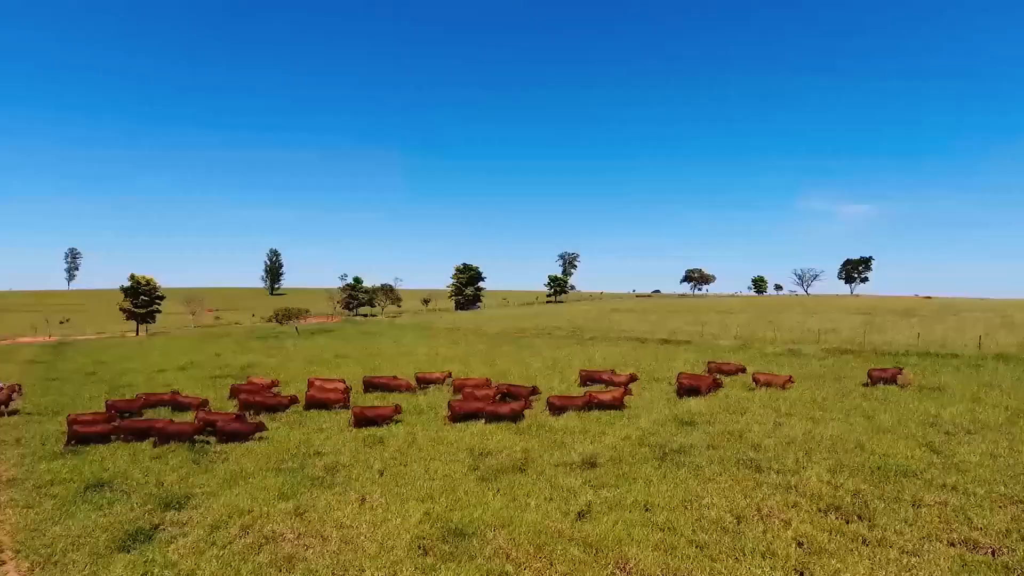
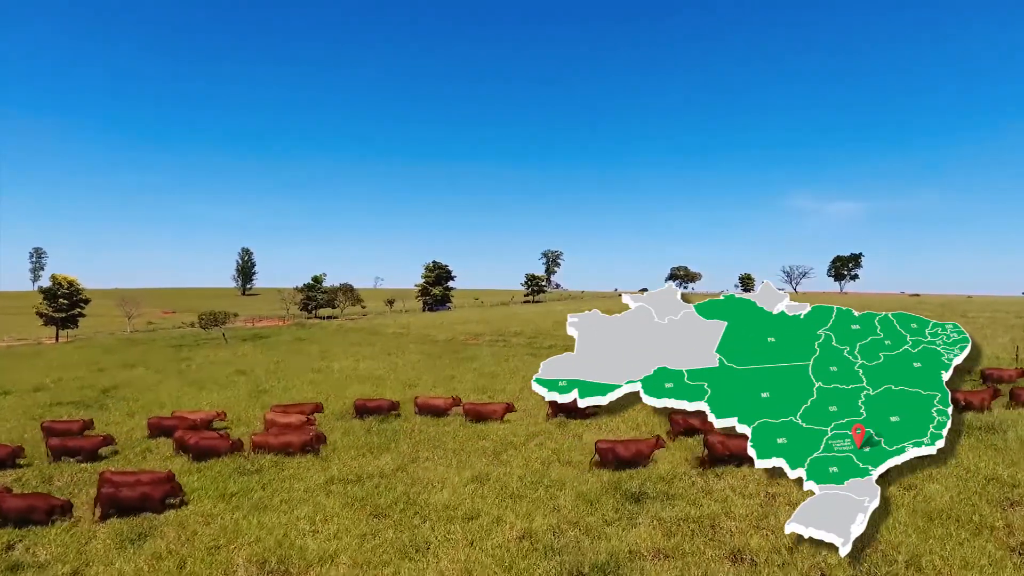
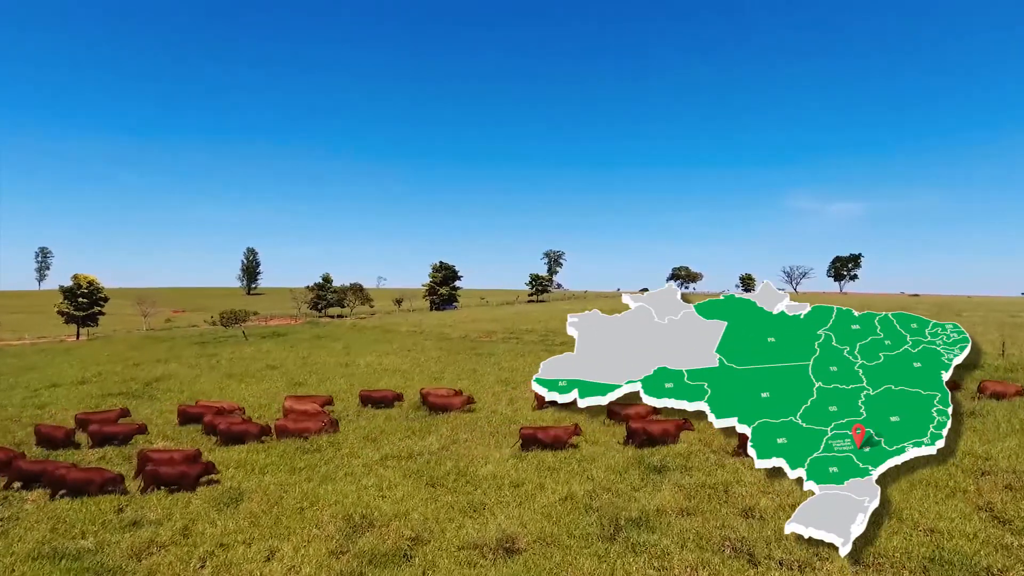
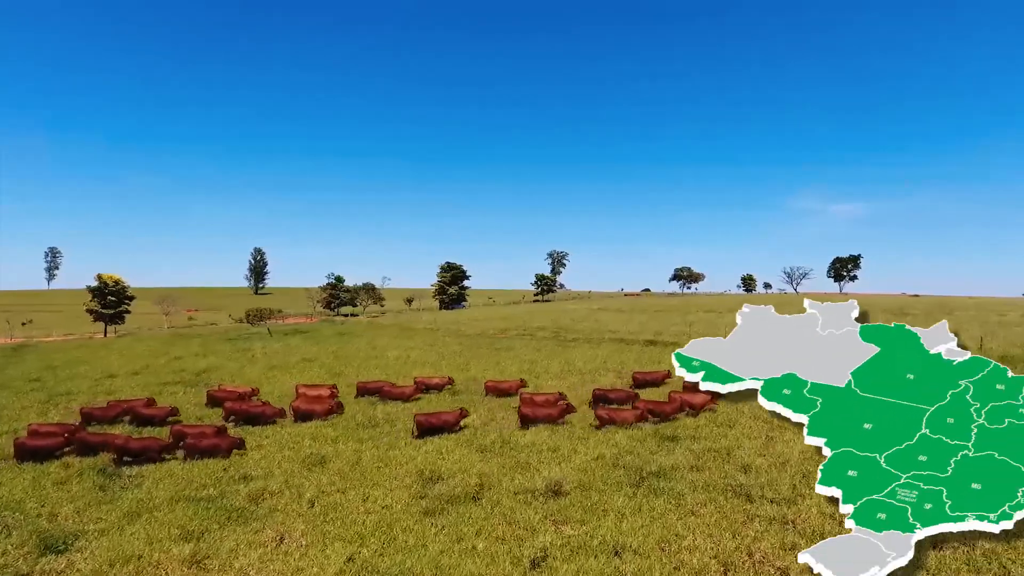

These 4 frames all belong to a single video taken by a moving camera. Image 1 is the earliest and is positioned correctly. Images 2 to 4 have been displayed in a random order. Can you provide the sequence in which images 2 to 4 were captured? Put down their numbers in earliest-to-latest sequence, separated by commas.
4, 3, 2
